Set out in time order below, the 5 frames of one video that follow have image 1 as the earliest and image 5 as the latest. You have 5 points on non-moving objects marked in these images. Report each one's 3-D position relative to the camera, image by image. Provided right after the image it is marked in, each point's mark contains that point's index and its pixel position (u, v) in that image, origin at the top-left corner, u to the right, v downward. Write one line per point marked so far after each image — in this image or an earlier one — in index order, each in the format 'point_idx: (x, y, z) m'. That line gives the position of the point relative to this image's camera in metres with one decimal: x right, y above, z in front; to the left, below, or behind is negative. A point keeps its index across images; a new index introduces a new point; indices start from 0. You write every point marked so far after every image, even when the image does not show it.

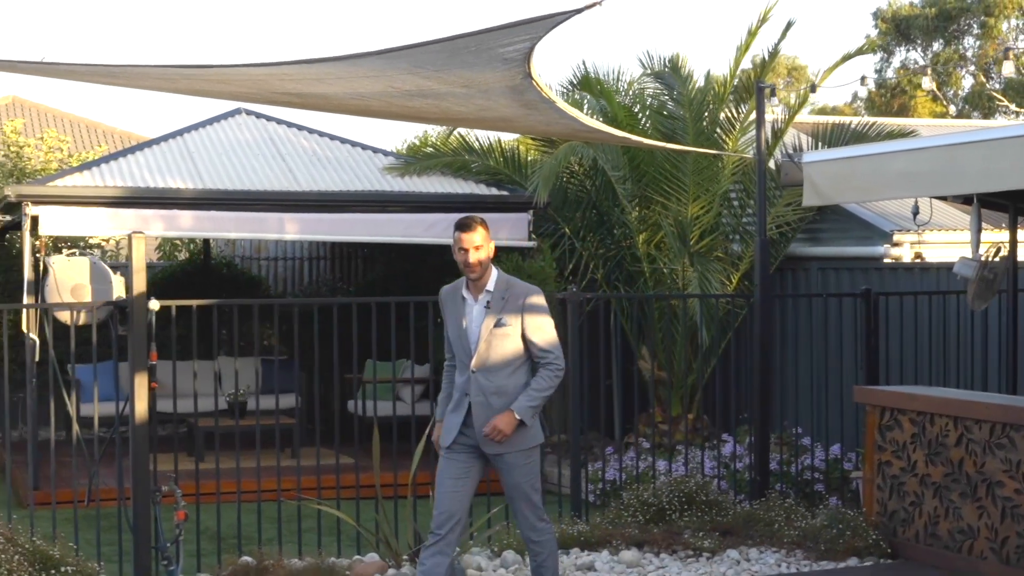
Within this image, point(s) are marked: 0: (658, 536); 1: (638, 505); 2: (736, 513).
0: (+0.9, -1.6, +6.9) m
1: (+0.9, -1.4, +7.2) m
2: (+1.5, -1.5, +7.0) m
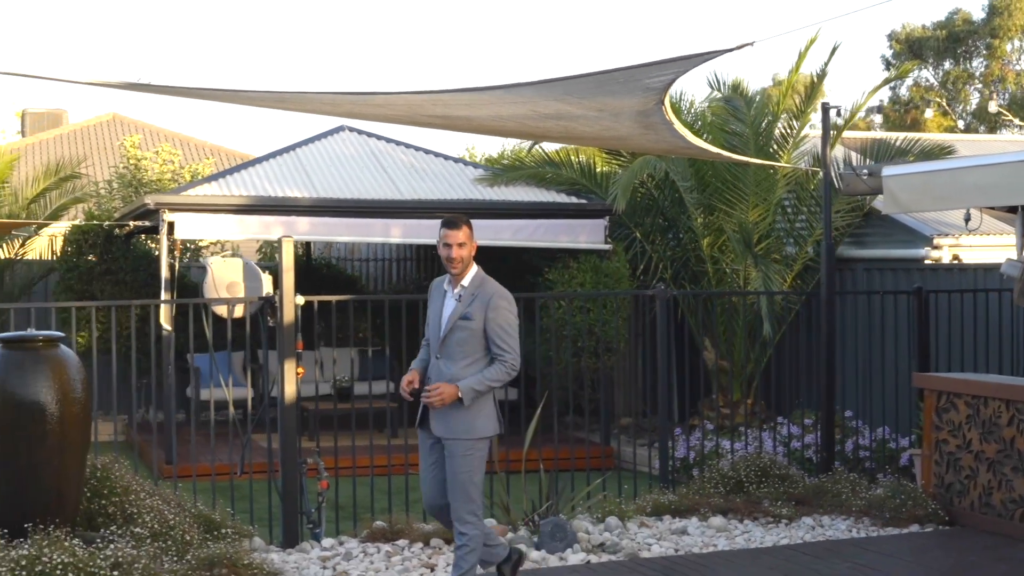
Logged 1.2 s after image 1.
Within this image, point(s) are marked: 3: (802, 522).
0: (+1.6, -1.5, +7.8) m
1: (+1.6, -1.4, +8.1) m
2: (+2.2, -1.4, +7.9) m
3: (+2.0, -1.6, +7.6) m
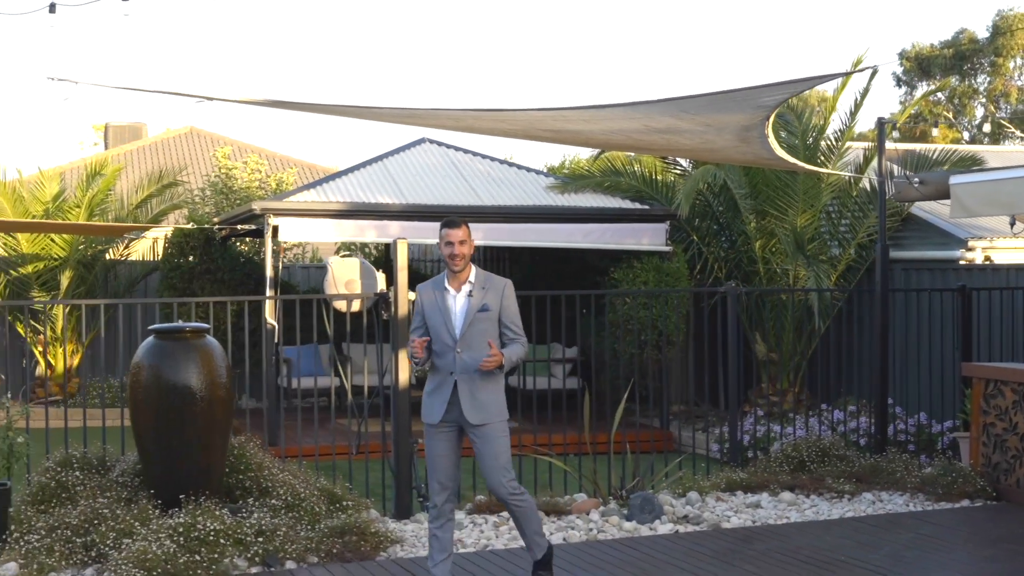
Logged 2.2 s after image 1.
0: (+2.3, -1.5, +8.5) m
1: (+2.2, -1.4, +8.9) m
2: (+2.8, -1.4, +8.7) m
3: (+2.7, -1.6, +8.4) m
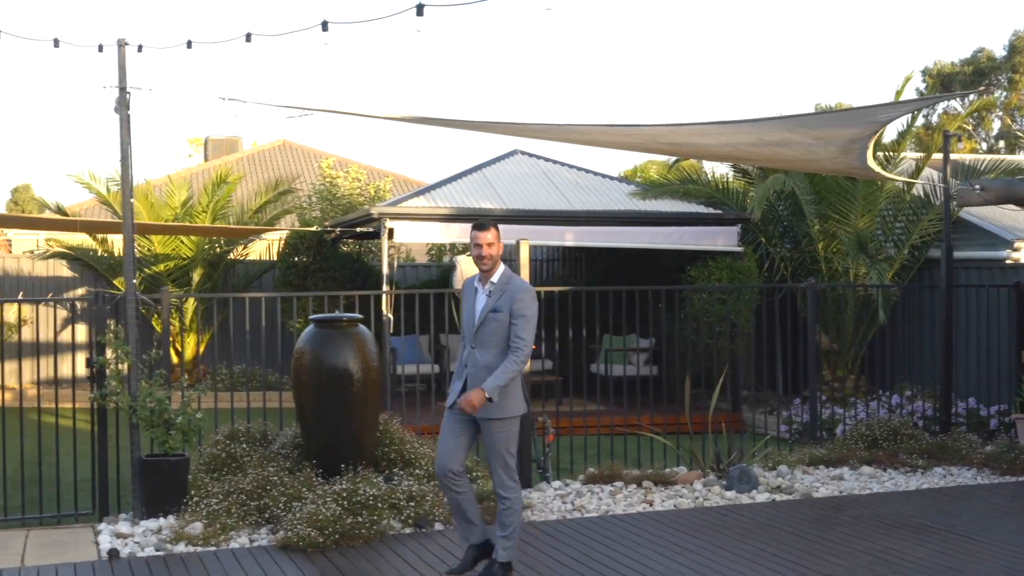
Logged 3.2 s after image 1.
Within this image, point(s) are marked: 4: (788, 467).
0: (+3.2, -1.5, +9.5) m
1: (+3.1, -1.3, +9.8) m
2: (+3.7, -1.4, +9.7) m
3: (+3.6, -1.6, +9.3) m
4: (+2.4, -1.5, +9.3) m
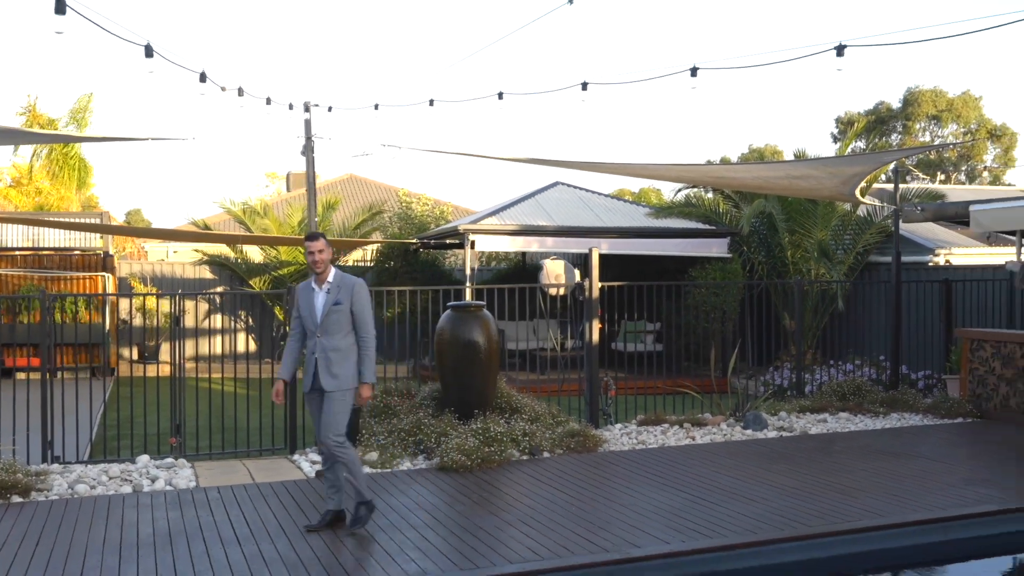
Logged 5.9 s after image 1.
0: (+1.9, -1.4, +15.2) m
1: (+1.7, -1.3, +15.5) m
2: (+2.3, -1.3, +15.5) m
3: (+2.3, -1.5, +15.1) m
4: (+1.1, -1.5, +14.7) m
